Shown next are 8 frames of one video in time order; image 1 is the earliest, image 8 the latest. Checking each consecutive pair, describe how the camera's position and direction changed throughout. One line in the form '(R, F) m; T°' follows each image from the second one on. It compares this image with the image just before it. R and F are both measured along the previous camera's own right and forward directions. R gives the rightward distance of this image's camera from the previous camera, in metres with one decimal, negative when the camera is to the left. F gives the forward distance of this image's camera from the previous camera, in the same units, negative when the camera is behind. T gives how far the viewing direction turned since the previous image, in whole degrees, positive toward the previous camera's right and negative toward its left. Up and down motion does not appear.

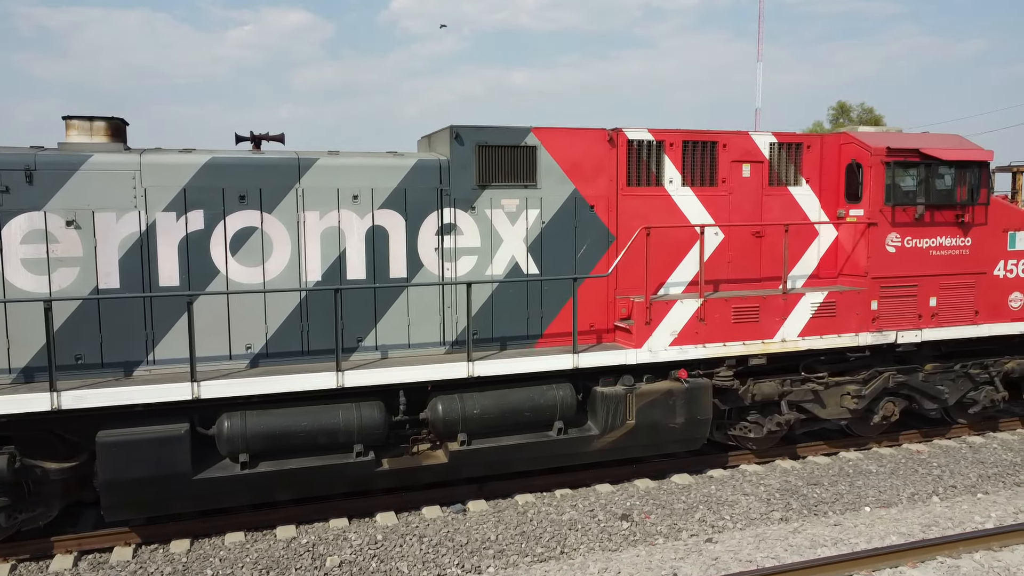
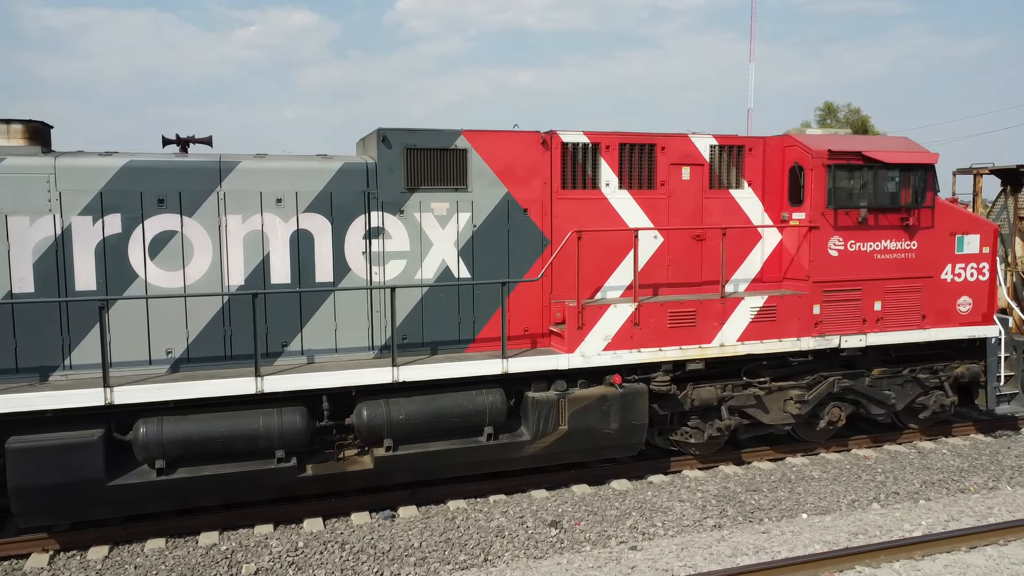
(+0.7, +0.1) m; 0°
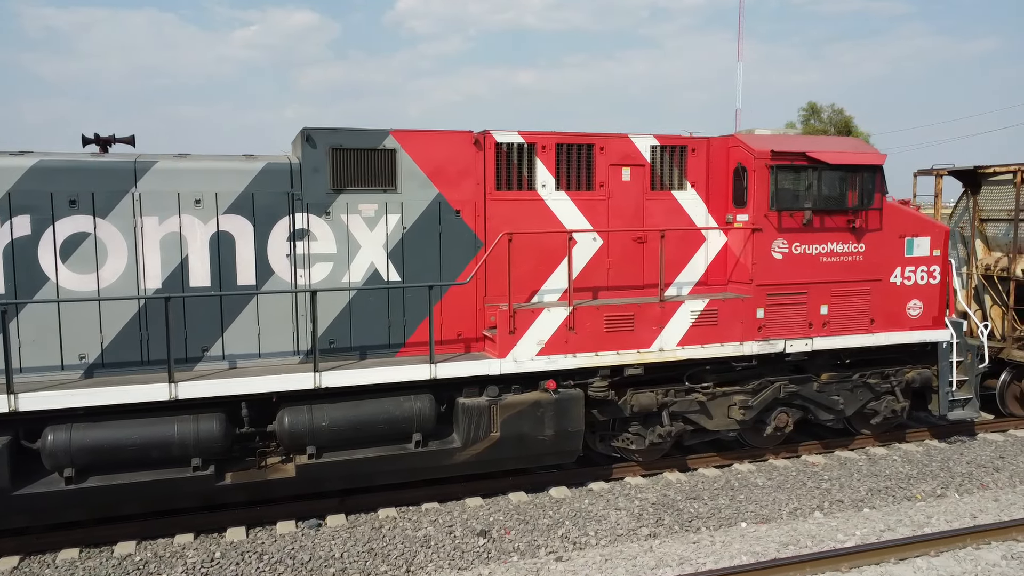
(+0.6, +0.1) m; 0°
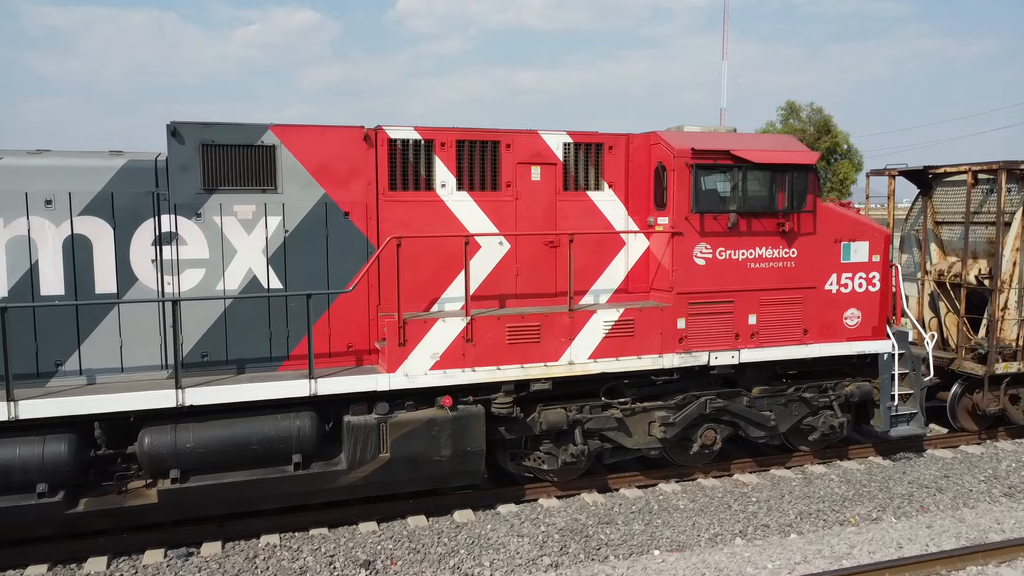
(+0.9, +0.5) m; 0°
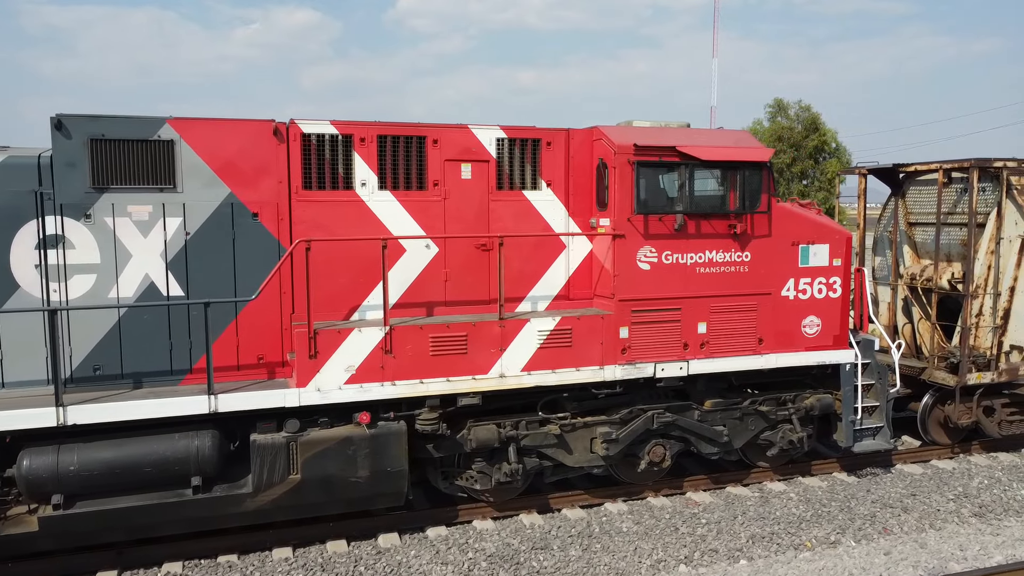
(+0.6, +0.5) m; 0°
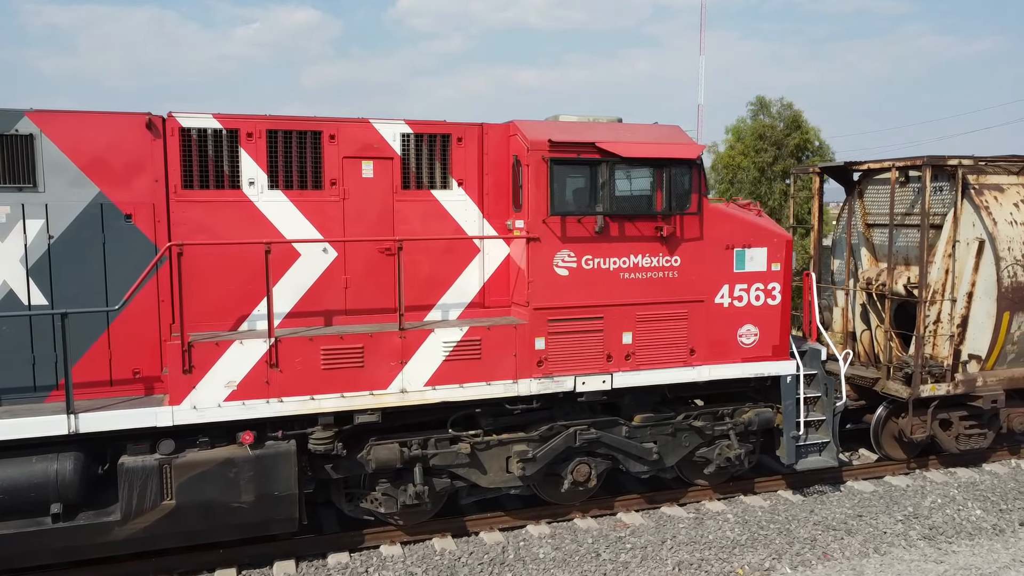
(+0.8, +0.4) m; 0°
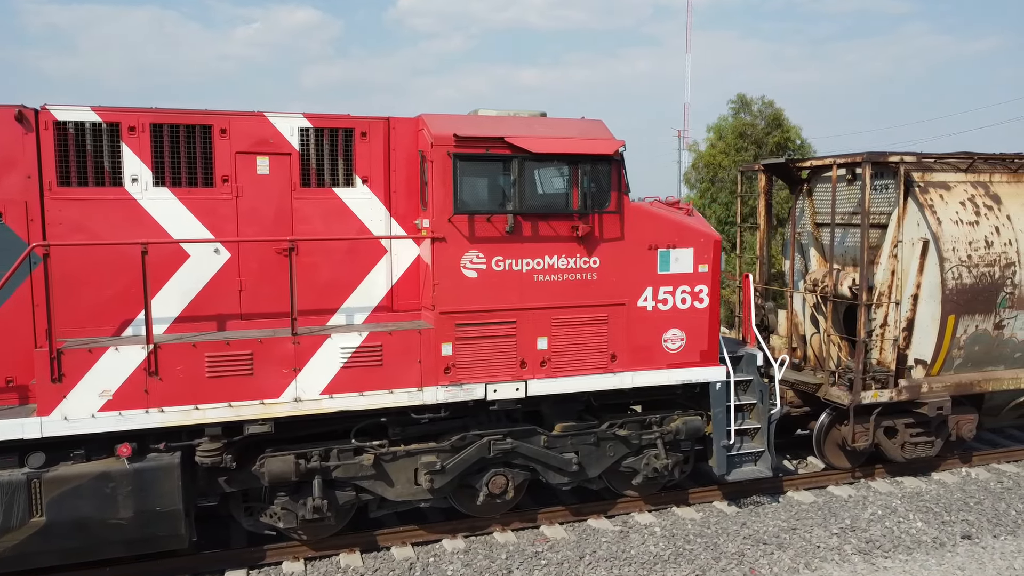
(+0.7, +0.3) m; 0°
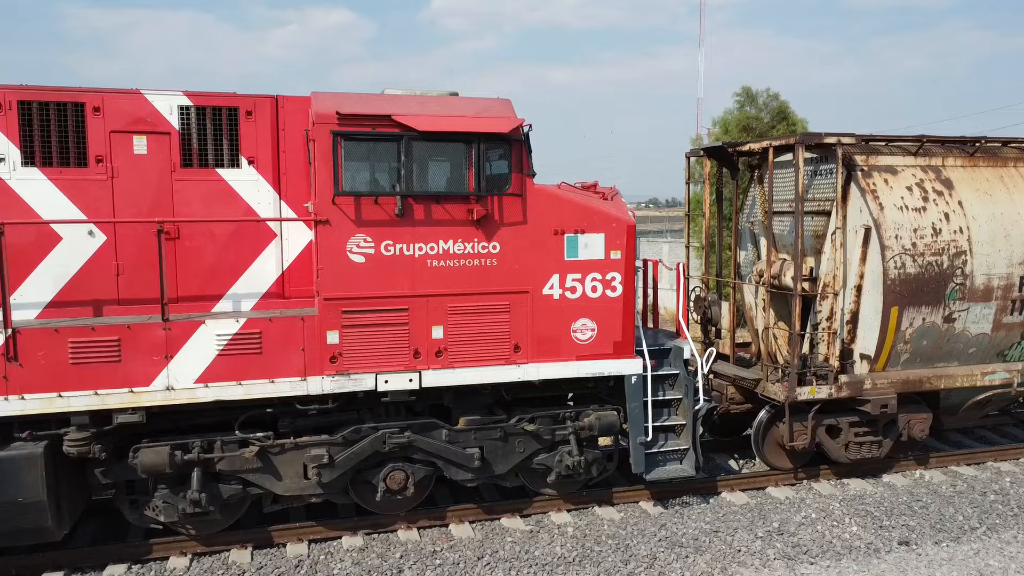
(+1.0, +0.3) m; -2°
